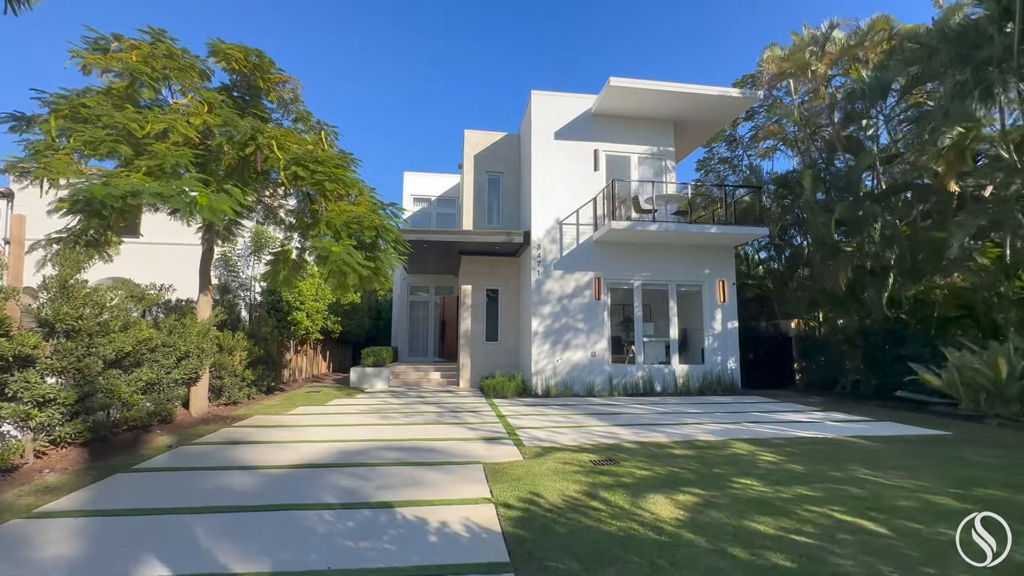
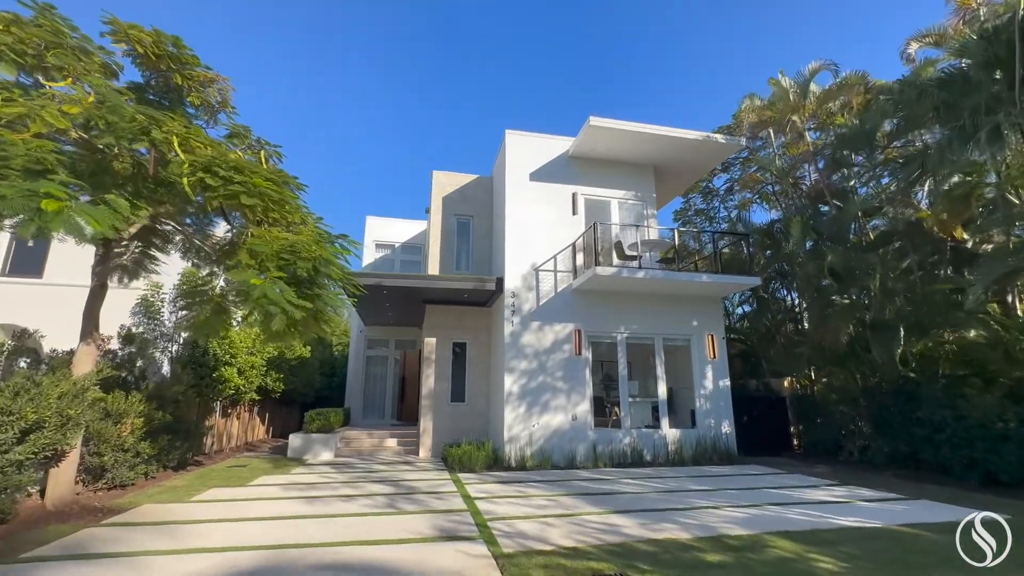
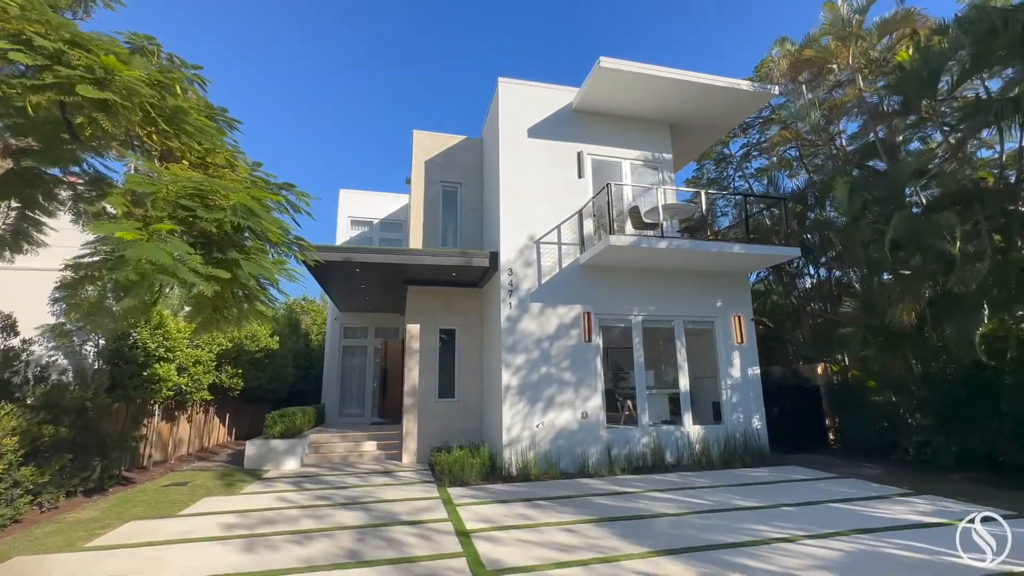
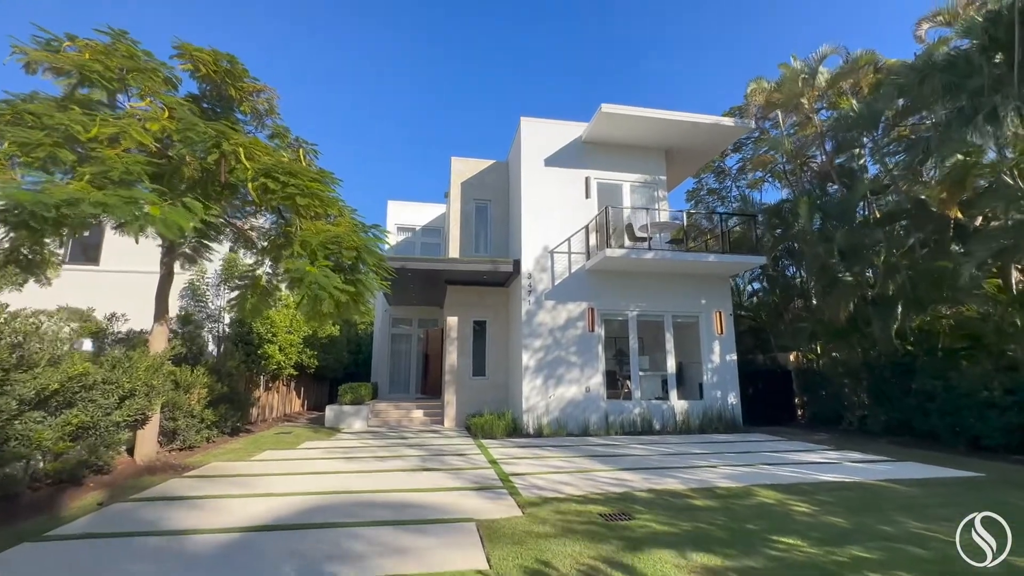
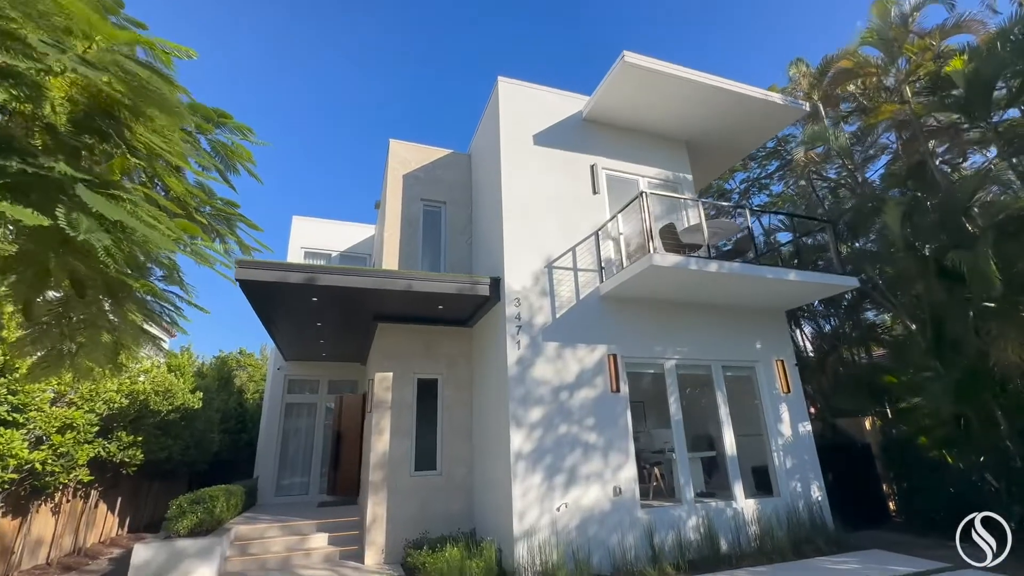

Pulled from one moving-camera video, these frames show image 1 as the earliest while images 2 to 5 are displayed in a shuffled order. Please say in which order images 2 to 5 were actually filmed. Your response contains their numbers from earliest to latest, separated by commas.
4, 2, 3, 5
